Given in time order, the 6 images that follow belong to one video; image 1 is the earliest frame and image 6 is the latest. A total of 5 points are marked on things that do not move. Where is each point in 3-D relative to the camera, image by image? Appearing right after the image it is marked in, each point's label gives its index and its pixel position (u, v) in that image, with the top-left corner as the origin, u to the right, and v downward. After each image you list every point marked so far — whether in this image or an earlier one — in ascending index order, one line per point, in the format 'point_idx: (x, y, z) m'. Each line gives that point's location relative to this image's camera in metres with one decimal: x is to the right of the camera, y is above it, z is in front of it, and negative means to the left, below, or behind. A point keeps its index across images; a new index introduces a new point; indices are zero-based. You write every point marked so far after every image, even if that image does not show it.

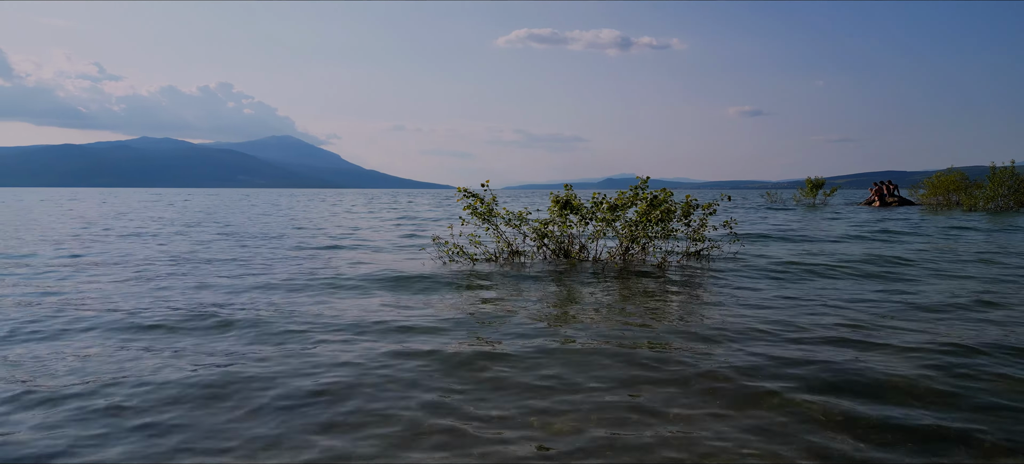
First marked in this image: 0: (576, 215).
0: (+1.7, +0.5, +16.4) m
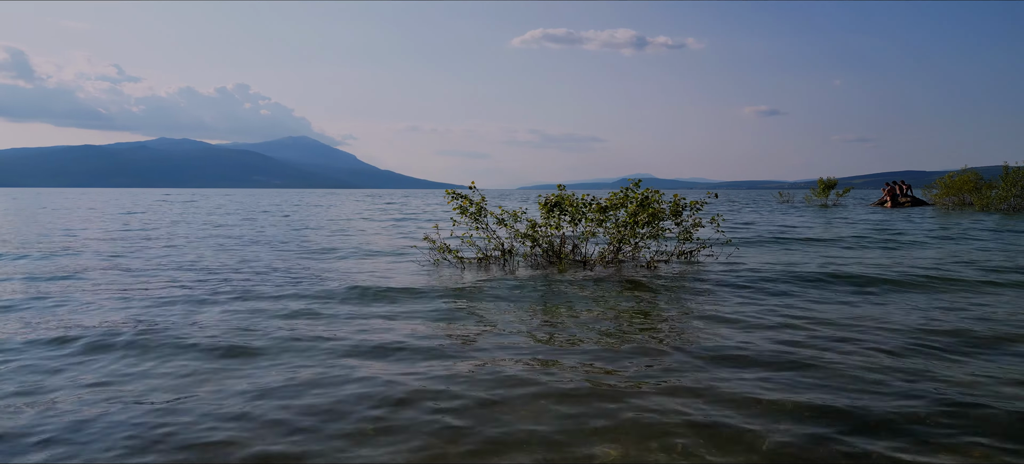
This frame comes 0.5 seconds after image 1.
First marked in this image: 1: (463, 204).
0: (+1.4, +0.5, +16.3) m
1: (-1.4, +0.8, +17.1) m
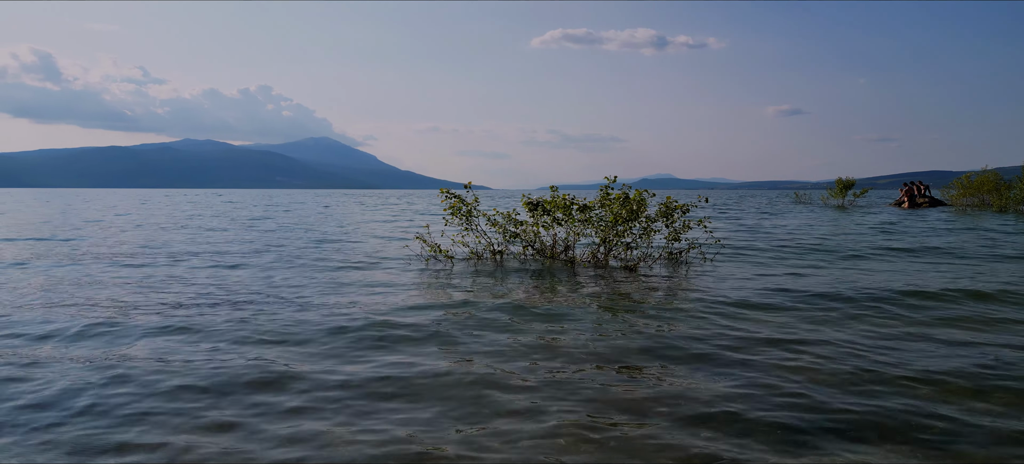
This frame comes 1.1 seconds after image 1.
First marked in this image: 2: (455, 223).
0: (+1.1, +0.5, +16.3) m
1: (-1.7, +0.8, +17.1) m
2: (-1.8, +0.3, +18.1) m
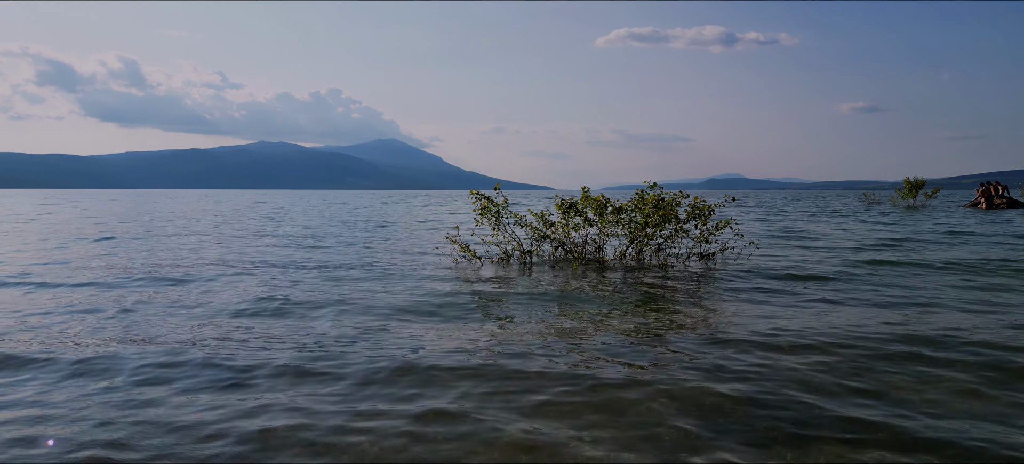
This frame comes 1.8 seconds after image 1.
0: (+1.8, +0.4, +16.3) m
1: (-0.8, +0.8, +17.4) m
2: (-0.8, +0.3, +18.4) m
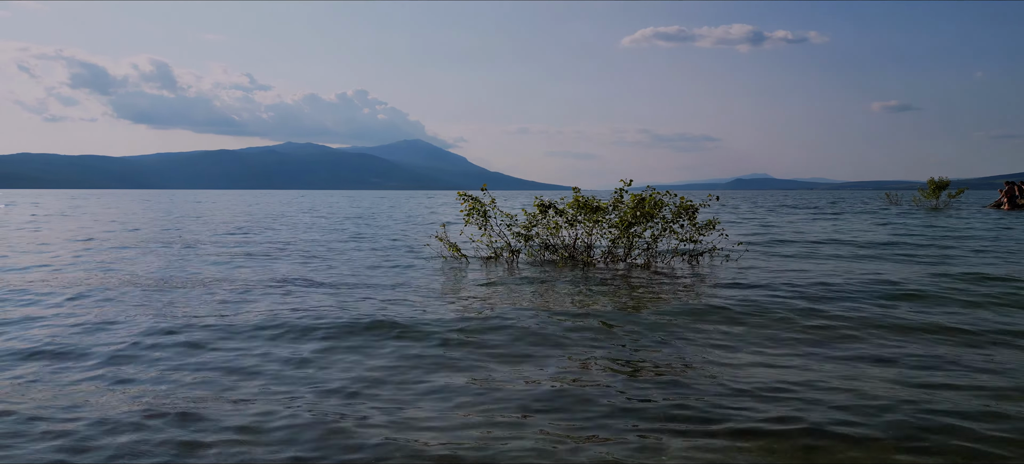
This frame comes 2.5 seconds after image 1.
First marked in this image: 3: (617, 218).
0: (+1.4, +0.4, +16.3) m
1: (-1.2, +0.7, +17.4) m
2: (-1.2, +0.2, +18.4) m
3: (+3.0, +0.4, +16.1) m
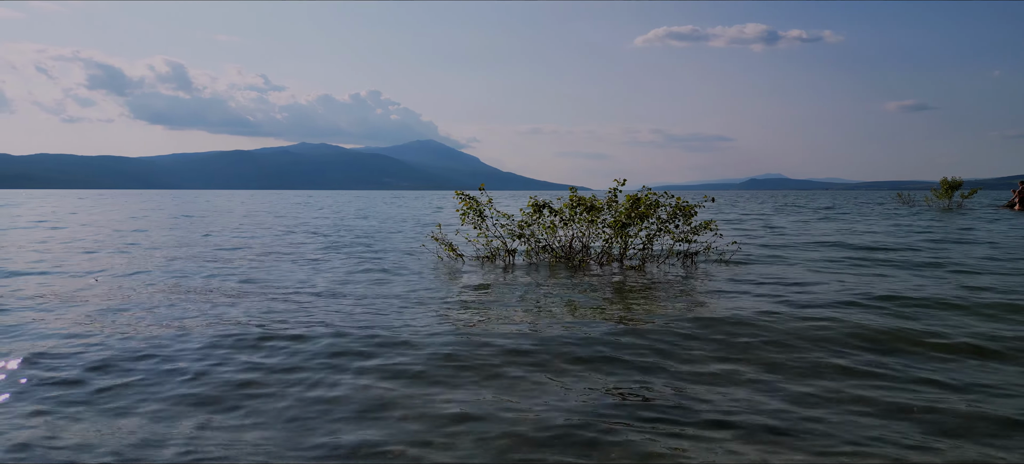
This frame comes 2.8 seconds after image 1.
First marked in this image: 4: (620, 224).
0: (+1.1, +0.3, +15.7) m
1: (-1.5, +0.7, +16.8) m
2: (-1.4, +0.2, +17.8) m
3: (+2.7, +0.3, +15.4) m
4: (+2.8, +0.2, +15.0) m
